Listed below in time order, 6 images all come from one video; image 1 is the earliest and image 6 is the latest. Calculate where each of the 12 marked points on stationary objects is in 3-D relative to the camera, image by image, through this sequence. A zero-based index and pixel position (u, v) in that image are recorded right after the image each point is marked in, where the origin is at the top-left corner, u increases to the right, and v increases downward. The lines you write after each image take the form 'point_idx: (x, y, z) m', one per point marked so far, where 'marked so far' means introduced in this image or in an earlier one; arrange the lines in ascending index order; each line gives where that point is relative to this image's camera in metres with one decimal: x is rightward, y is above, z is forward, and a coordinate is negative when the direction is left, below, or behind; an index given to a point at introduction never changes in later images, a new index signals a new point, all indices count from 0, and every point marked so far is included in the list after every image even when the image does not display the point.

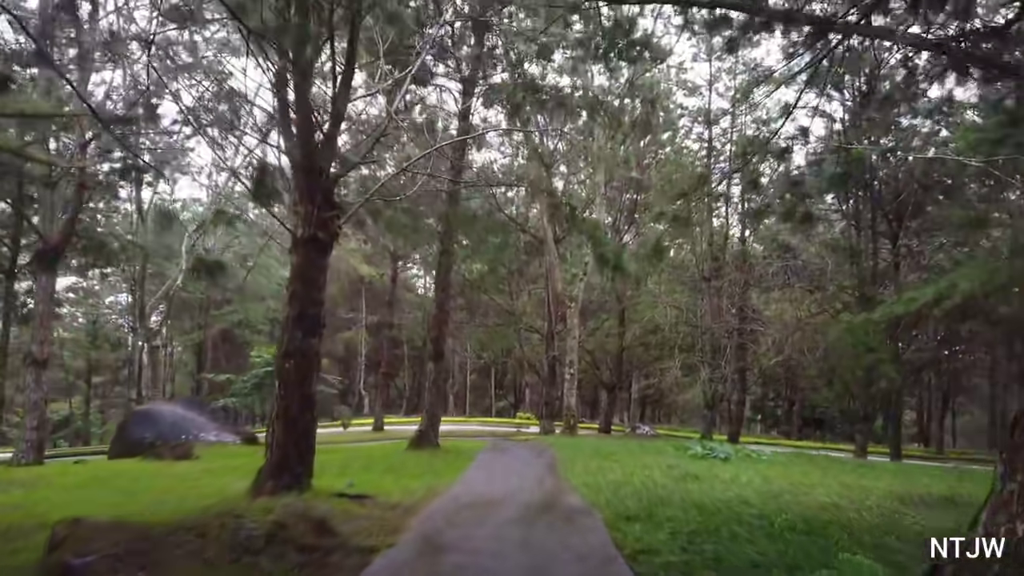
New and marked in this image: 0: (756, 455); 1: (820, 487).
0: (+3.9, -2.7, +11.7) m
1: (+3.6, -2.3, +8.4) m
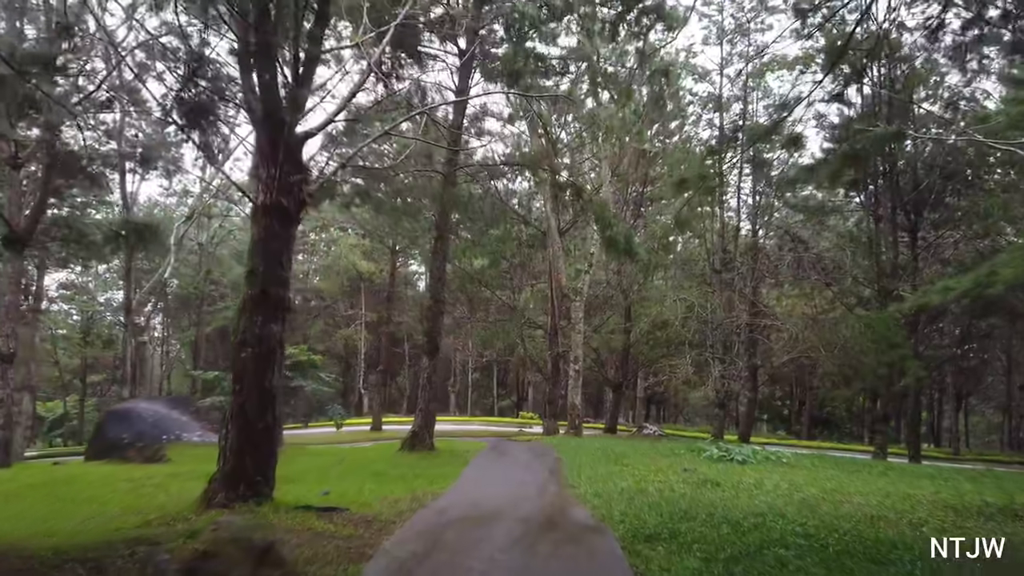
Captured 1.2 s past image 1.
0: (+3.9, -2.6, +10.8) m
1: (+3.6, -2.2, +7.6) m
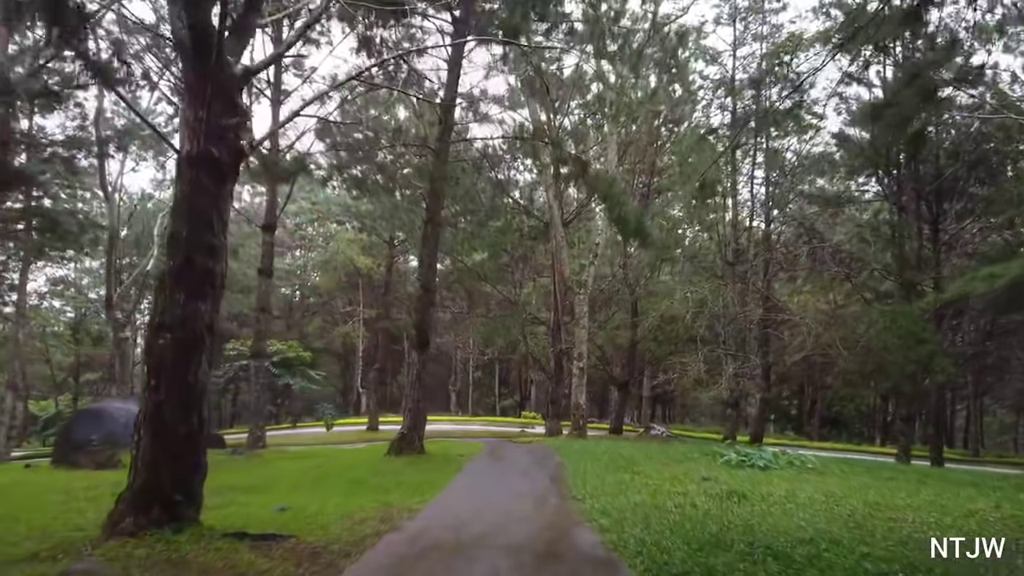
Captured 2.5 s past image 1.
0: (+3.9, -2.4, +9.8) m
1: (+3.5, -2.0, +6.6) m
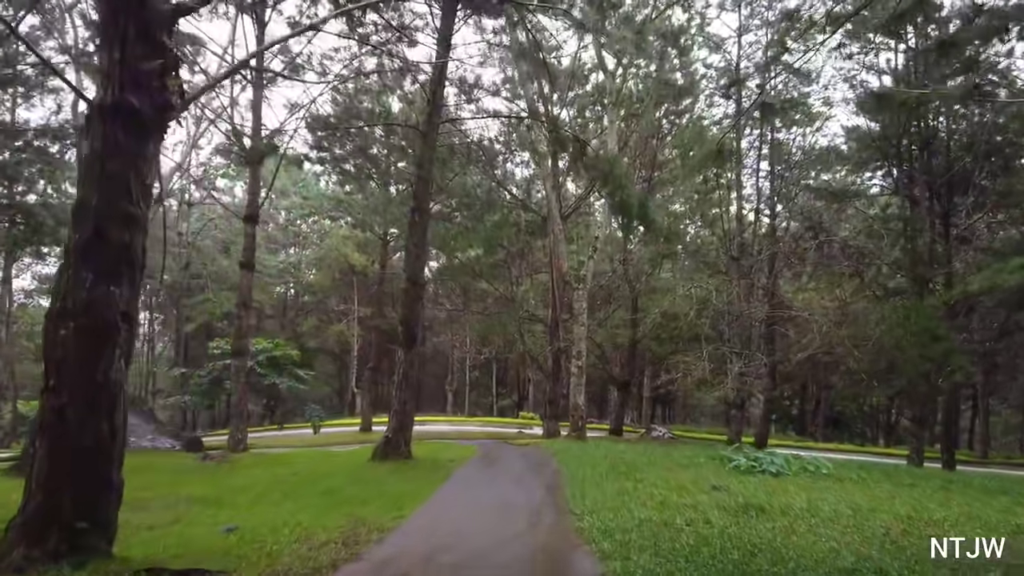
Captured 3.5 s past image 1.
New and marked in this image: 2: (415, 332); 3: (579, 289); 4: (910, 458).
0: (+3.8, -2.3, +9.2) m
1: (+3.5, -1.9, +5.9) m
2: (-1.6, -0.7, +11.8) m
3: (+1.8, 0.0, +19.6) m
4: (+8.9, -3.8, +16.2) m
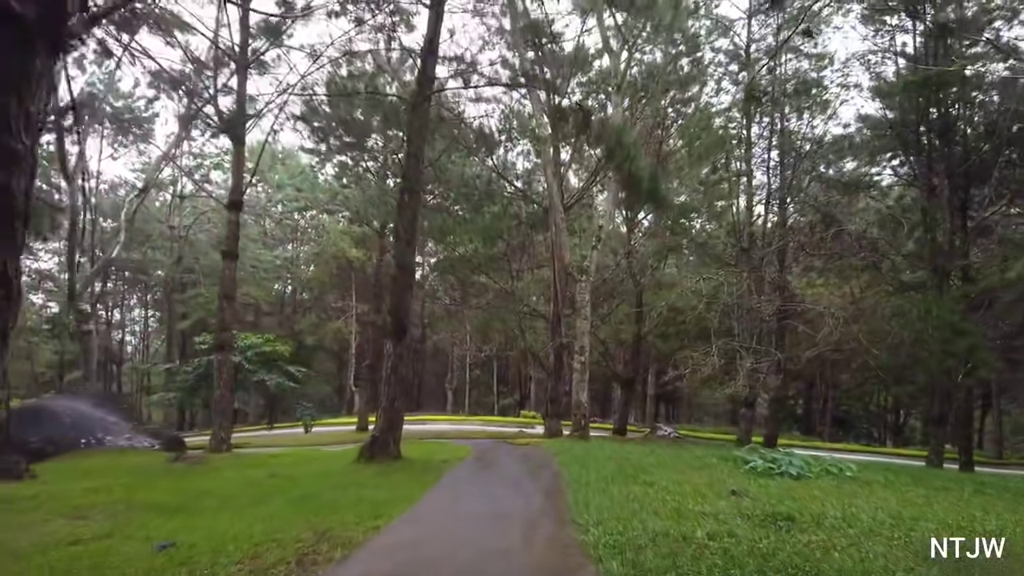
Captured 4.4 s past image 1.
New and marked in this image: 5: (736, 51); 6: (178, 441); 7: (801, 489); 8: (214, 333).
0: (+3.8, -2.2, +8.5) m
1: (+3.4, -1.8, +5.2) m
2: (-1.6, -0.6, +11.1) m
3: (+1.8, +0.1, +18.9) m
4: (+8.9, -3.6, +15.5) m
5: (+5.5, +5.8, +17.8) m
6: (-5.3, -2.4, +11.6) m
7: (+2.7, -1.9, +6.9) m
8: (-5.0, -0.8, +12.2) m
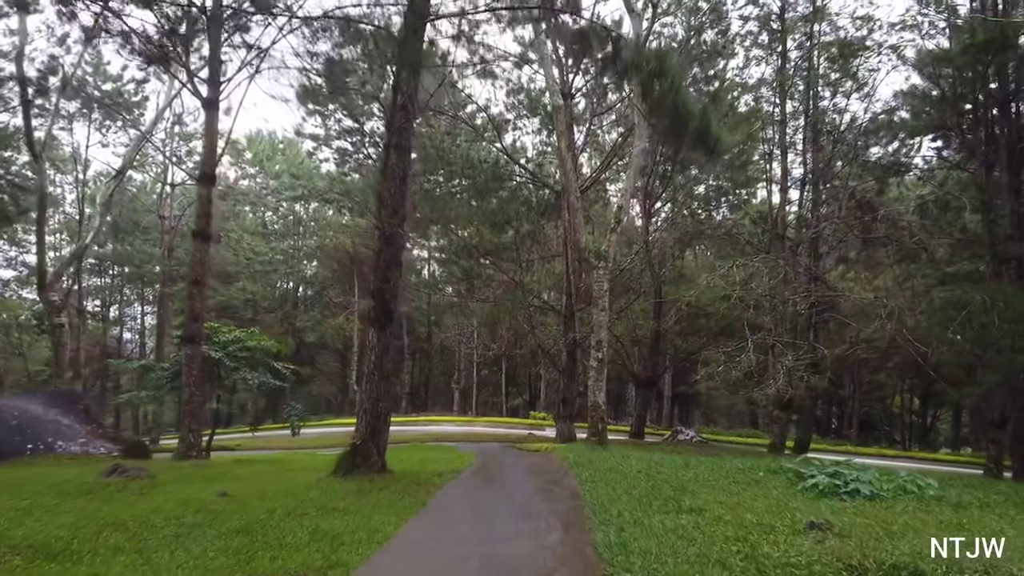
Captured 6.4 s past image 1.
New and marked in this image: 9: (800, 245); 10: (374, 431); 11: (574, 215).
0: (+3.9, -2.0, +7.0) m
1: (+3.5, -1.6, +3.7) m
2: (-1.5, -0.3, +9.6) m
3: (+2.1, +0.3, +17.4) m
4: (+9.0, -3.4, +13.9) m
5: (+5.7, +6.0, +16.2) m
6: (-5.2, -2.2, +10.2) m
7: (+2.8, -1.7, +5.4) m
8: (-4.8, -0.6, +10.8) m
9: (+6.8, +1.1, +17.1) m
10: (-1.7, -1.9, +9.6) m
11: (+1.5, +1.6, +17.8) m
